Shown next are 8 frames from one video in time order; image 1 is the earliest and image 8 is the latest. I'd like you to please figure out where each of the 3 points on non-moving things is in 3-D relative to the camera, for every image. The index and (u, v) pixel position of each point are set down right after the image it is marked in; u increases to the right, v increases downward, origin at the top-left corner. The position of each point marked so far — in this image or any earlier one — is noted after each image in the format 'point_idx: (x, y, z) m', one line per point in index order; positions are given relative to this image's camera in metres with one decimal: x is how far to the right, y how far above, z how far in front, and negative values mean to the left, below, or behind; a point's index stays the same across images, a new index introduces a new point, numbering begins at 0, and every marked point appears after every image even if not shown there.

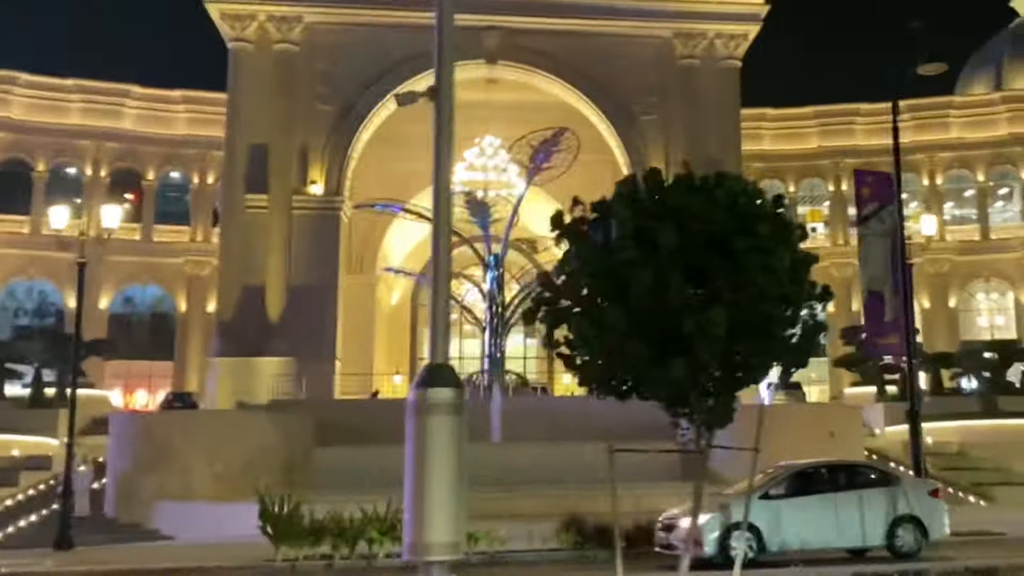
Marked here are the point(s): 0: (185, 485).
0: (-4.8, -2.9, +17.8) m
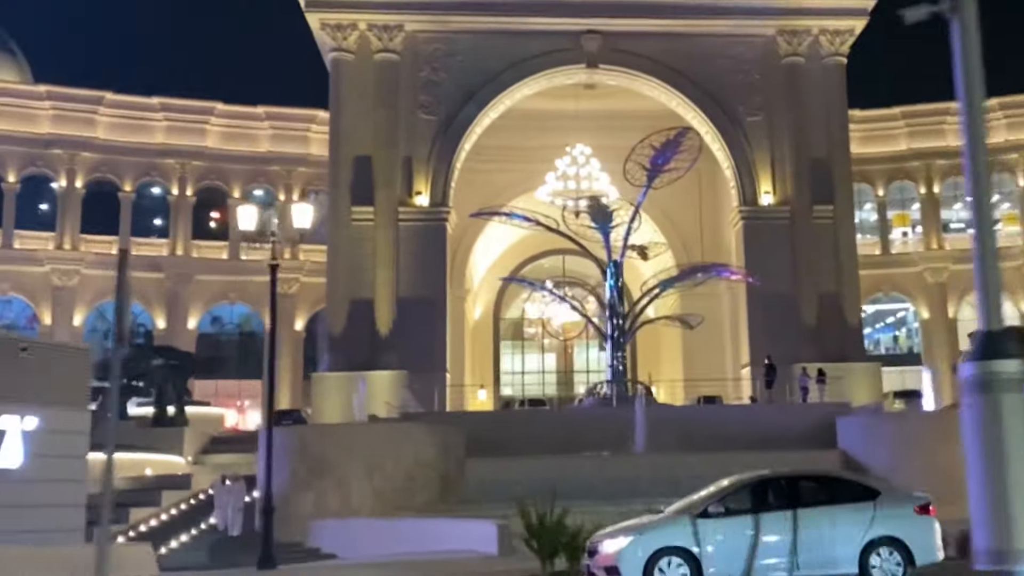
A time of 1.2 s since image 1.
0: (-2.3, -3.1, +17.1) m
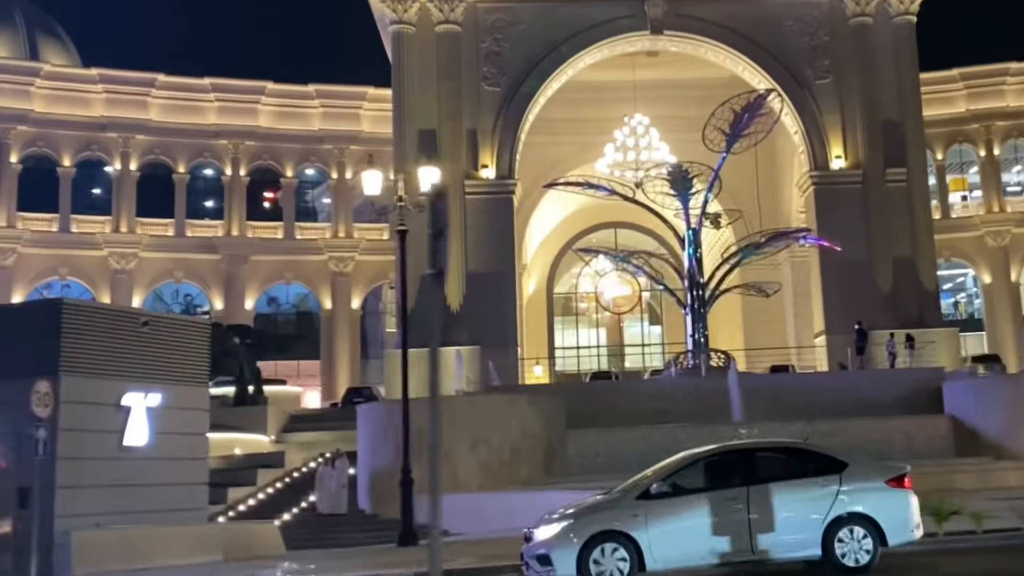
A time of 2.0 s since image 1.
0: (-0.8, -2.6, +16.6) m
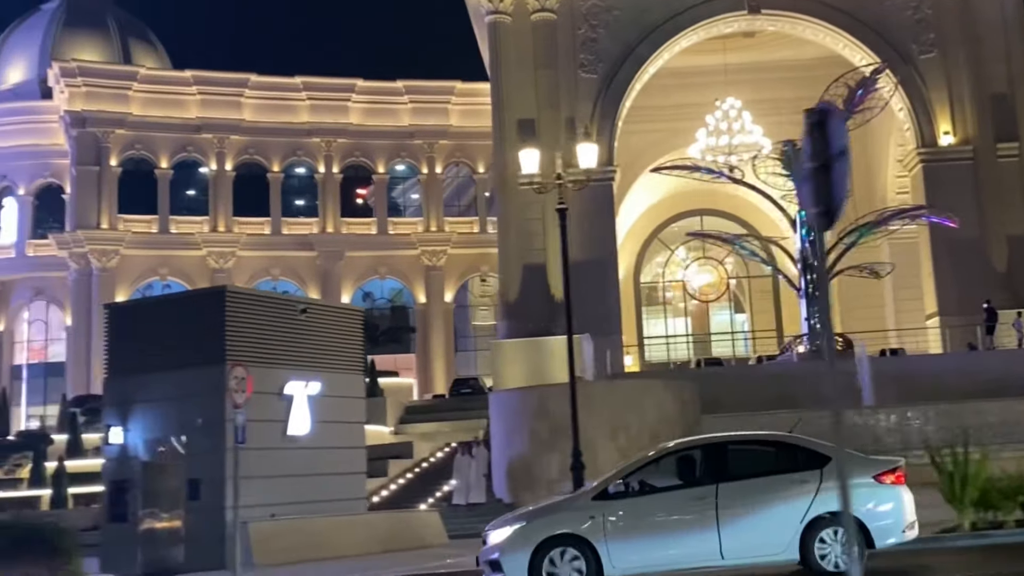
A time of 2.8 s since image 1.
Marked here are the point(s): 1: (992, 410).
0: (+1.1, -2.4, +16.4) m
1: (+7.9, -2.0, +19.5) m
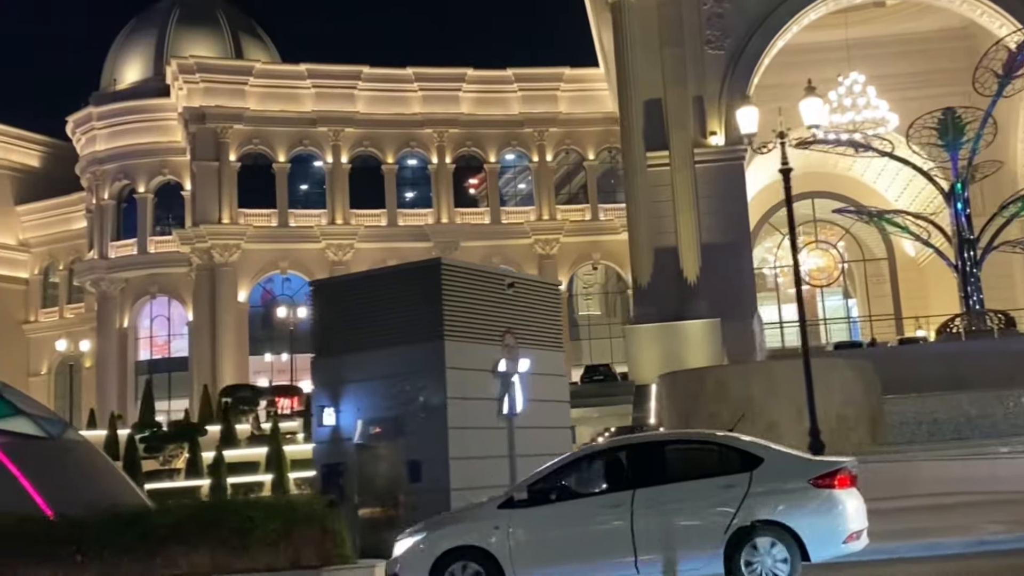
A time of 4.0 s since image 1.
0: (+3.5, -2.1, +15.7) m
1: (+10.5, -1.5, +18.3) m
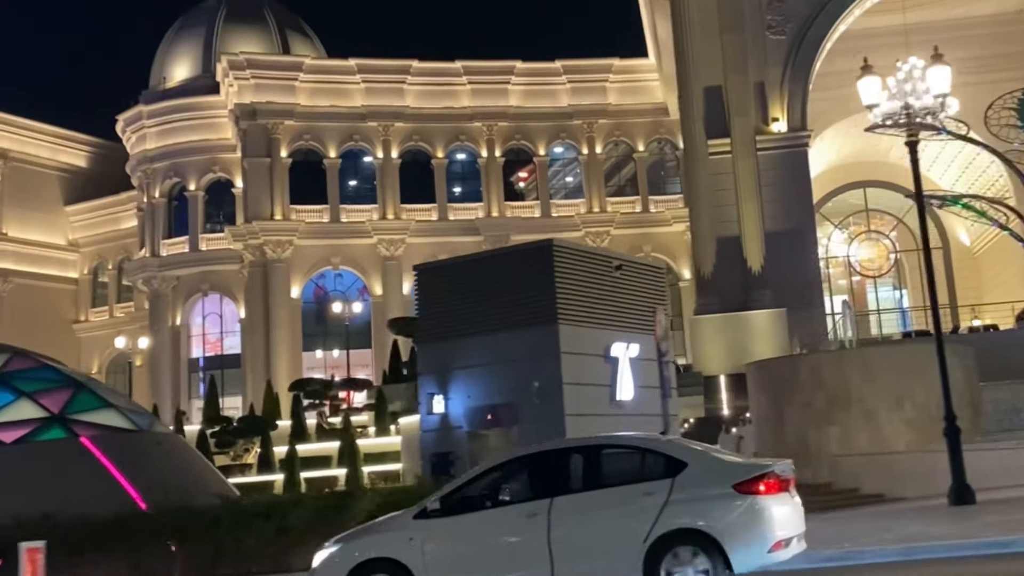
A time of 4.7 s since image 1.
0: (+4.7, -1.9, +15.2) m
1: (+11.7, -1.2, +17.6) m
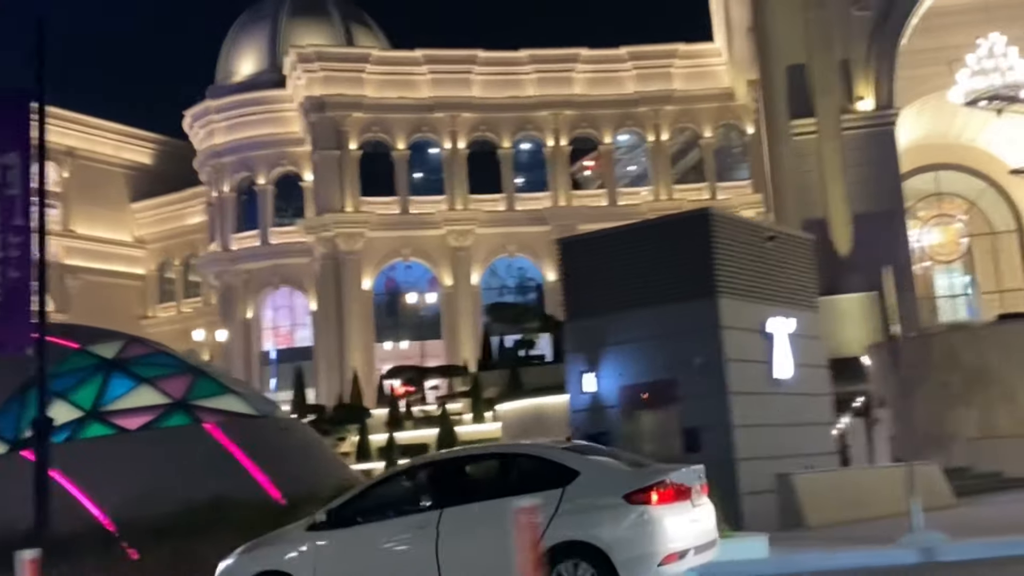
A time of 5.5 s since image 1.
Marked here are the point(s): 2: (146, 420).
0: (+6.2, -1.5, +14.6) m
1: (+13.3, -0.8, +16.7) m
2: (-4.0, -1.4, +12.8) m
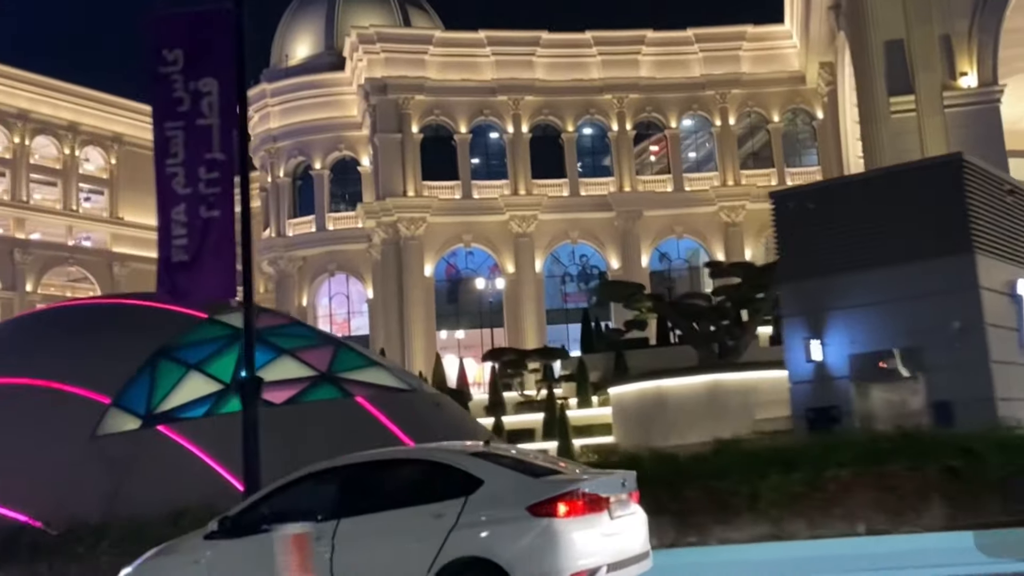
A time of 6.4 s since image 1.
0: (+7.9, -1.2, +13.3) m
1: (+15.0, -0.5, +15.3) m
2: (-2.3, -1.1, +11.7) m
